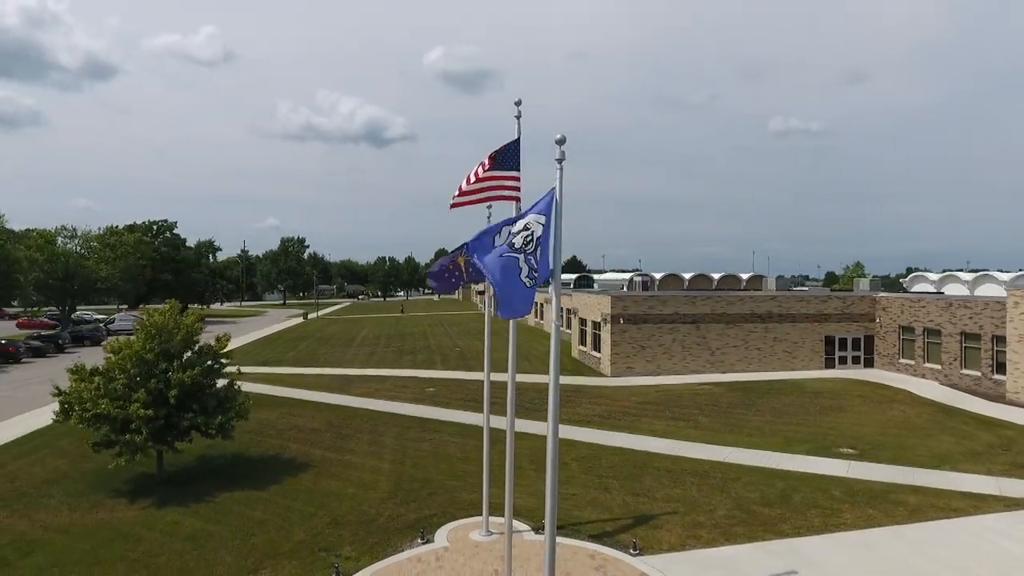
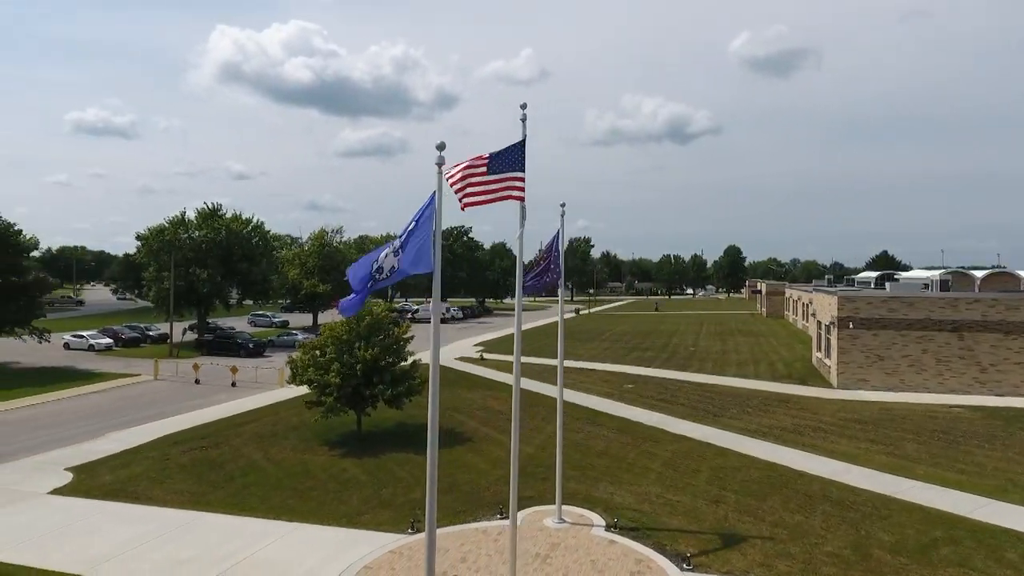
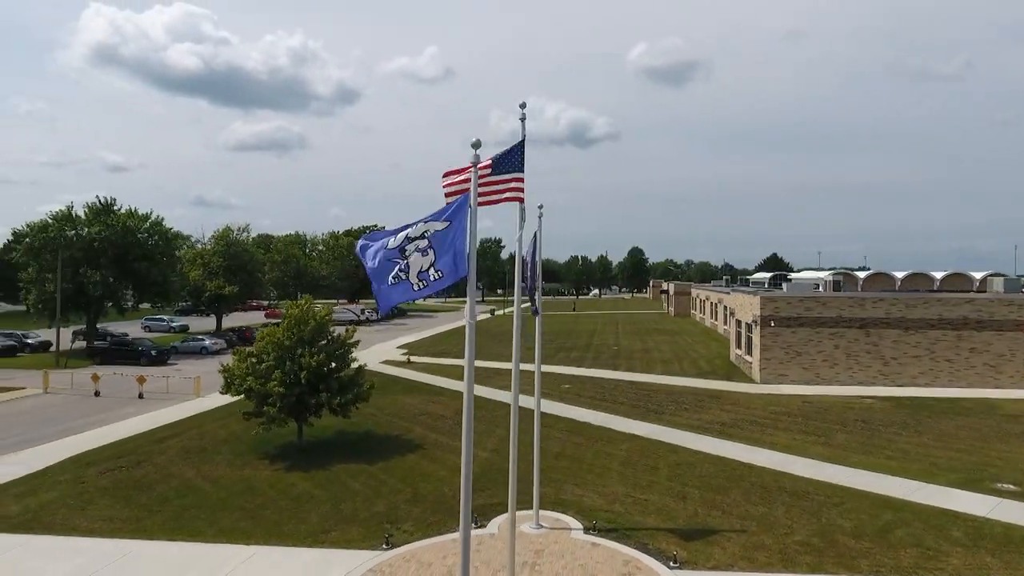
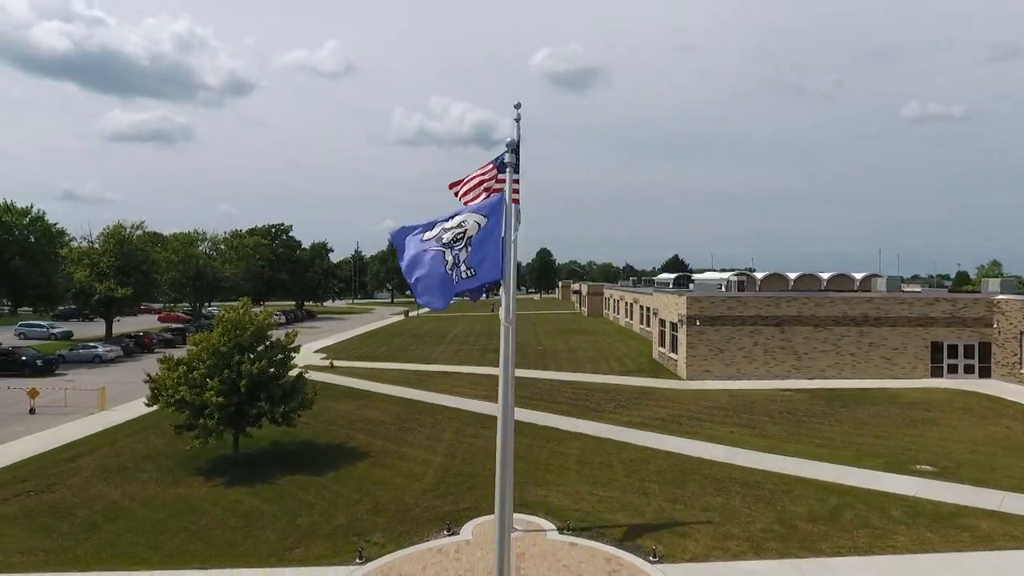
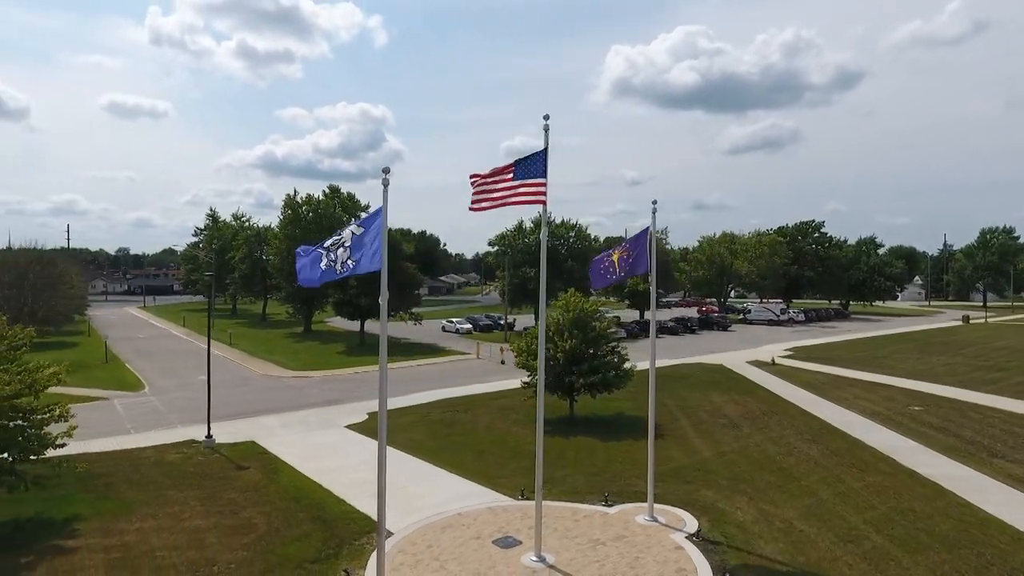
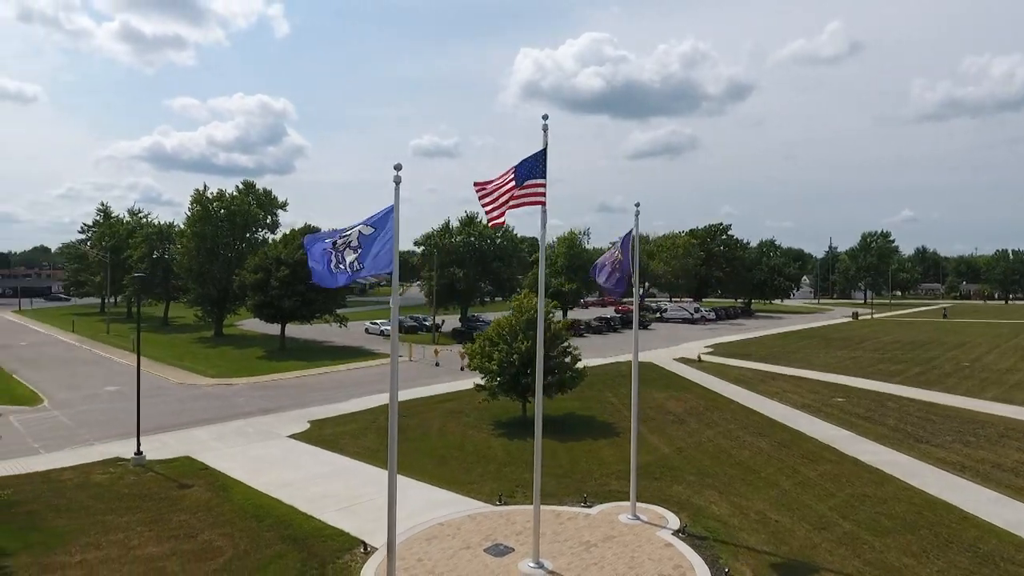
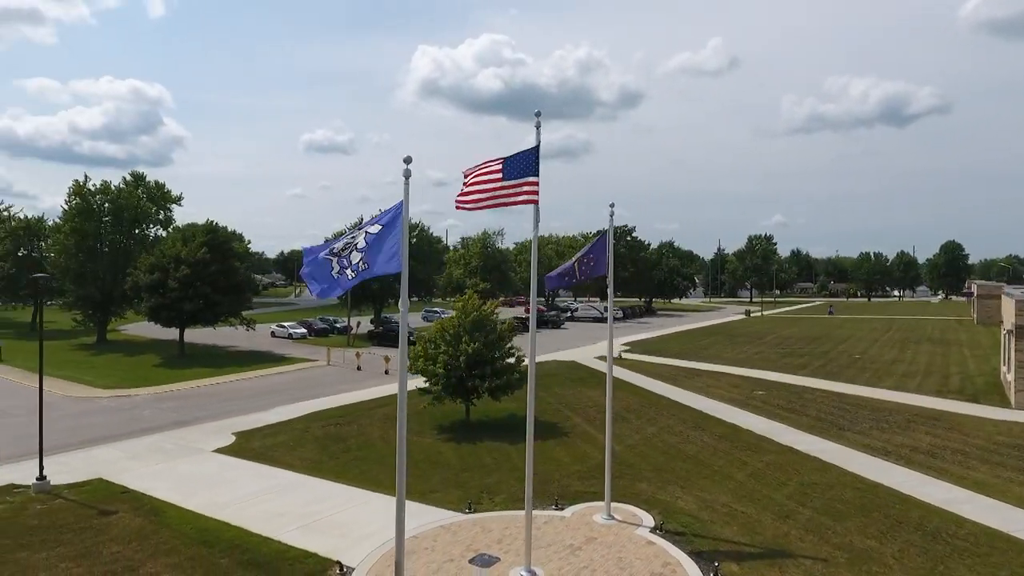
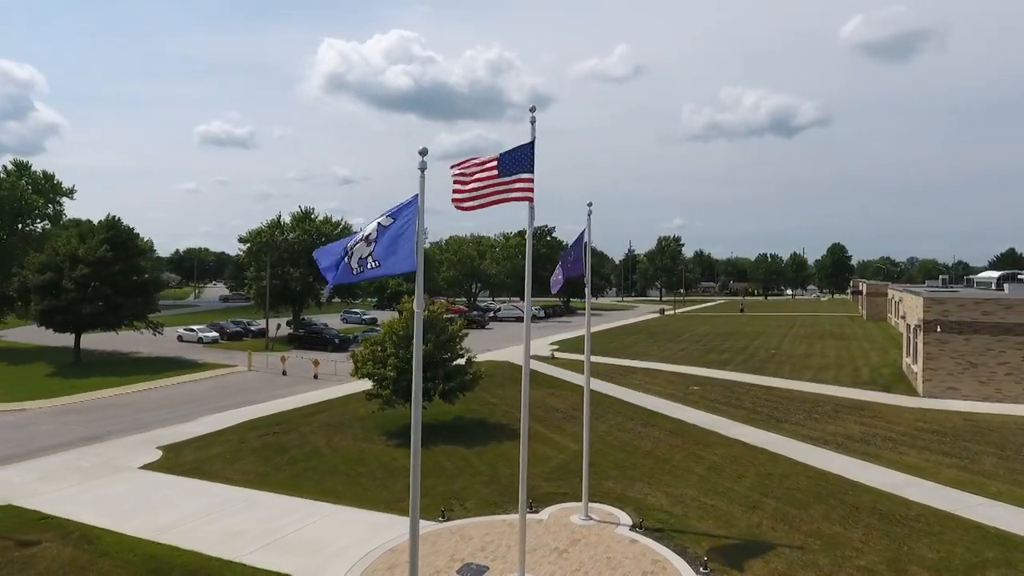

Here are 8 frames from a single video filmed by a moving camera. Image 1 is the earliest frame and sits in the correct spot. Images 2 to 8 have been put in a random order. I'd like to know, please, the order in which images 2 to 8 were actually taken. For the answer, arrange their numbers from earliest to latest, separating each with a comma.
4, 3, 2, 8, 7, 6, 5
